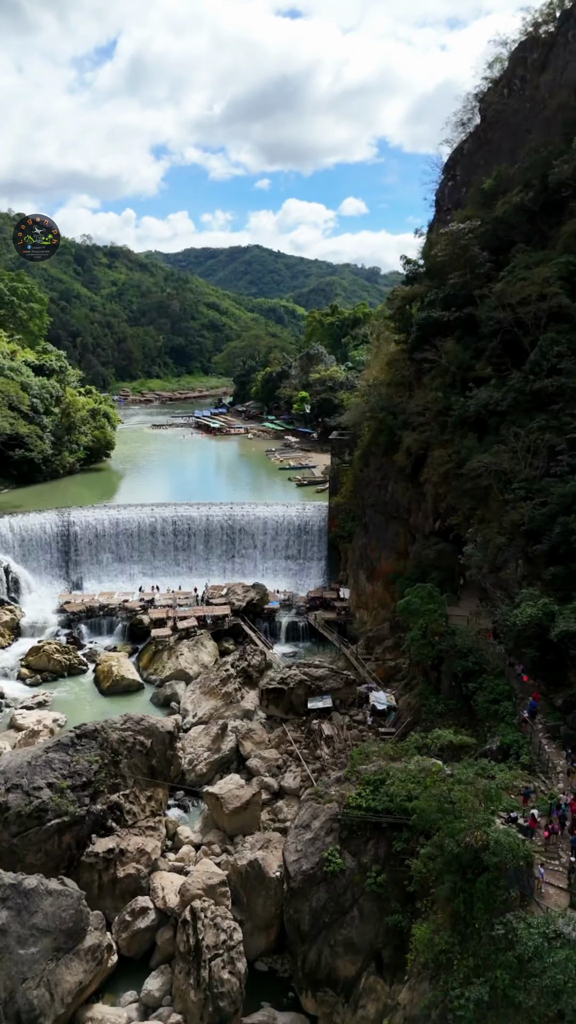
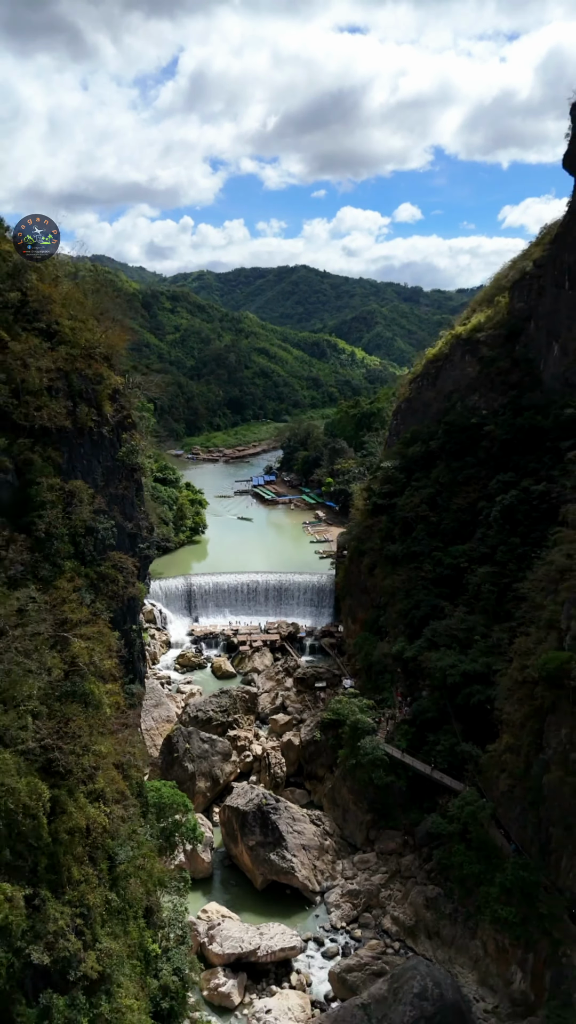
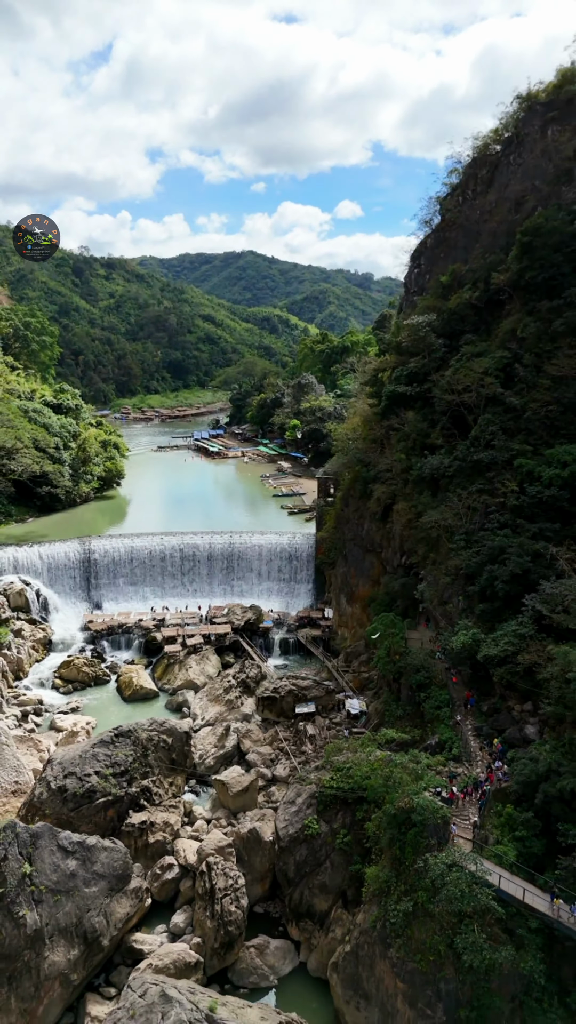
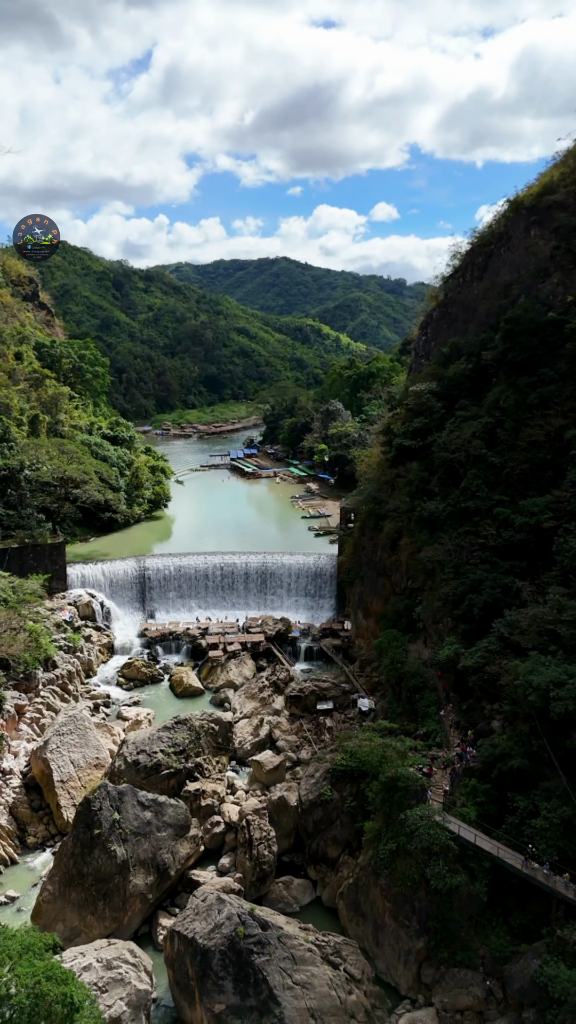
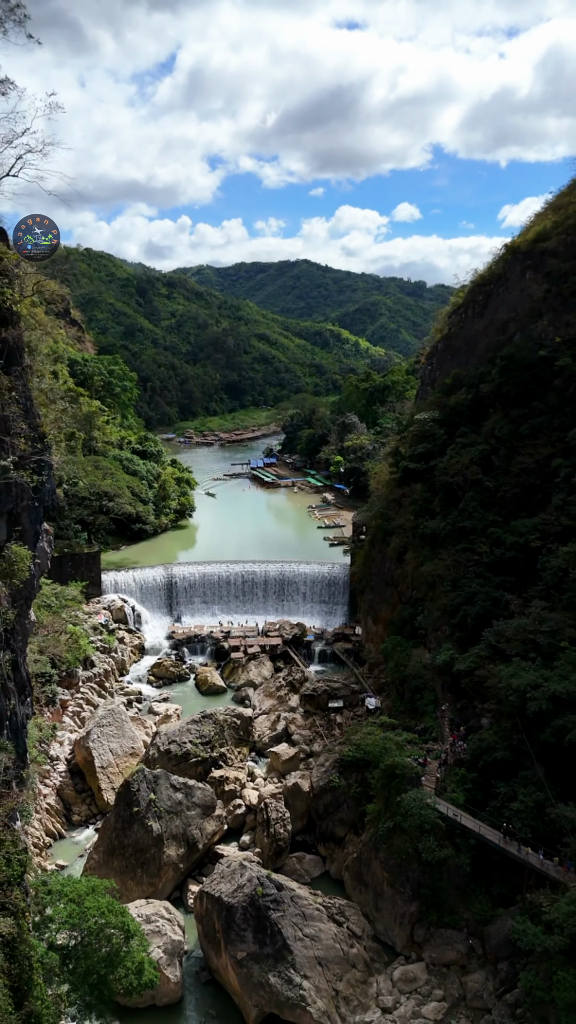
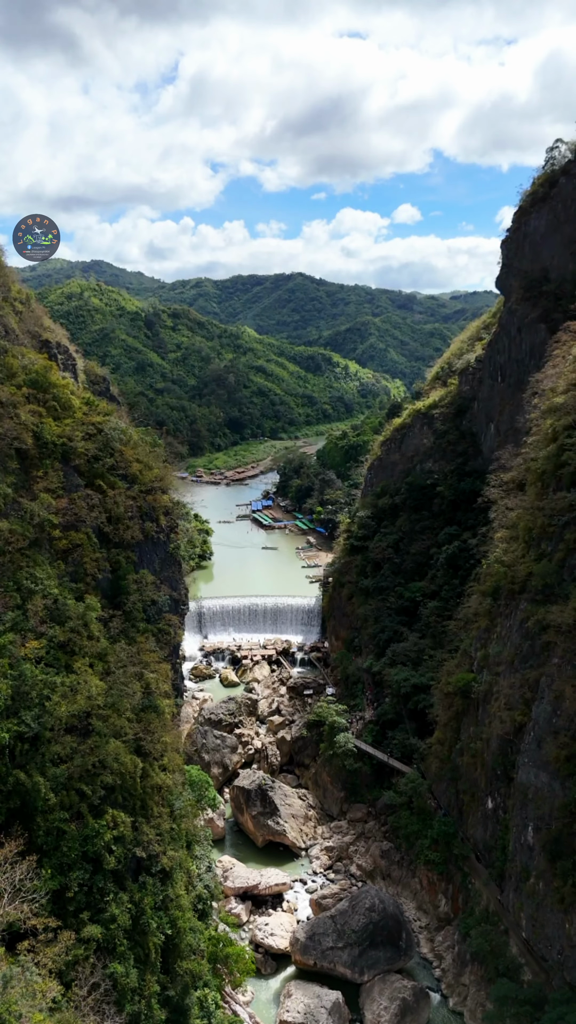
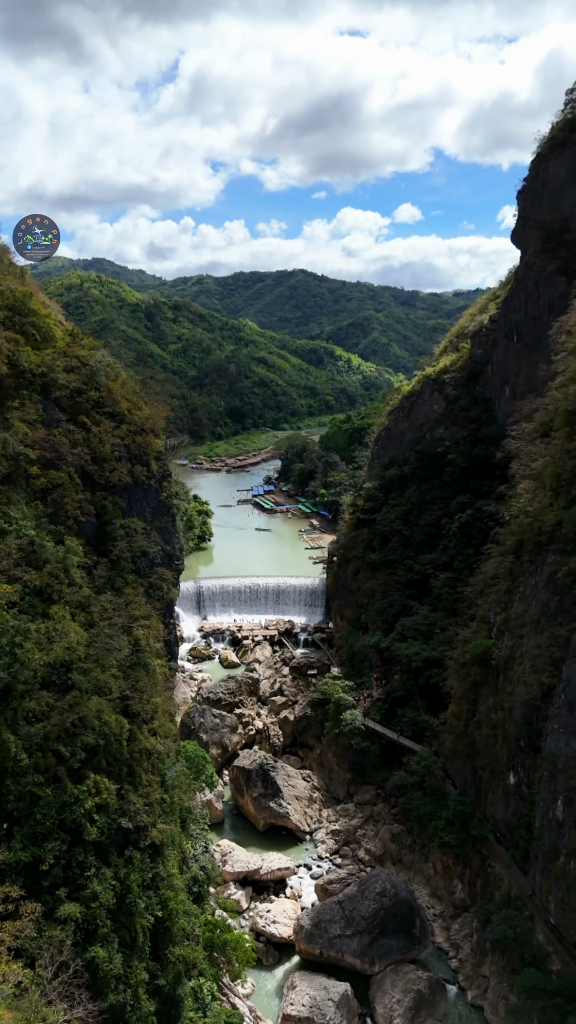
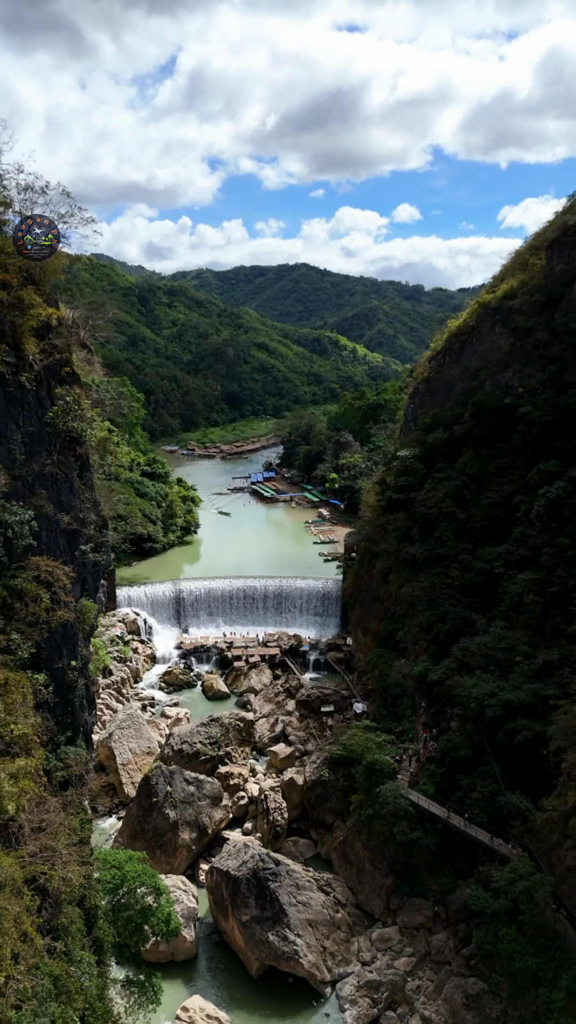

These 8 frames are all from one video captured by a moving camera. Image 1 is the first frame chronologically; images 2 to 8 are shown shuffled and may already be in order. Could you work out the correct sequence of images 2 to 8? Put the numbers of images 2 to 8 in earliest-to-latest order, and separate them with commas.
3, 4, 5, 8, 2, 7, 6
